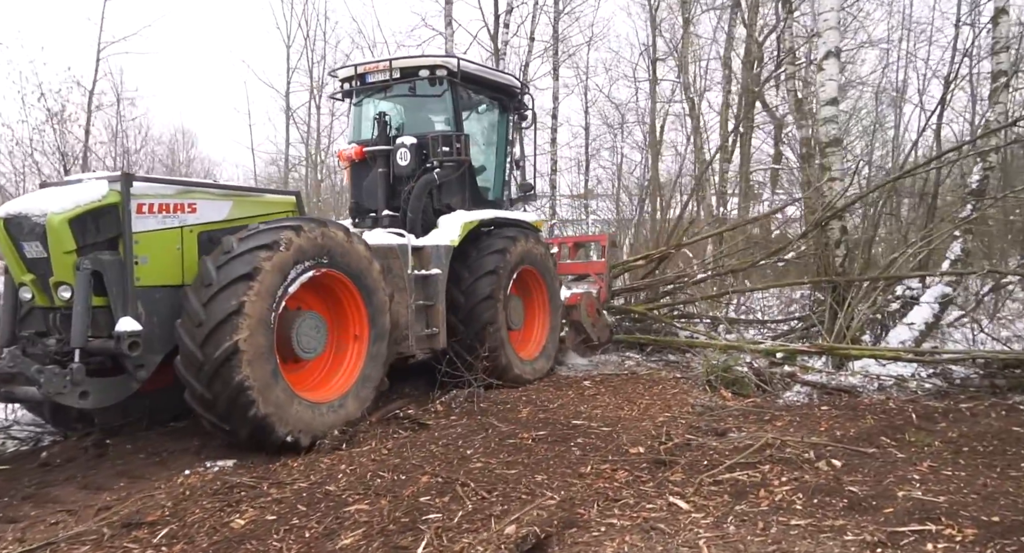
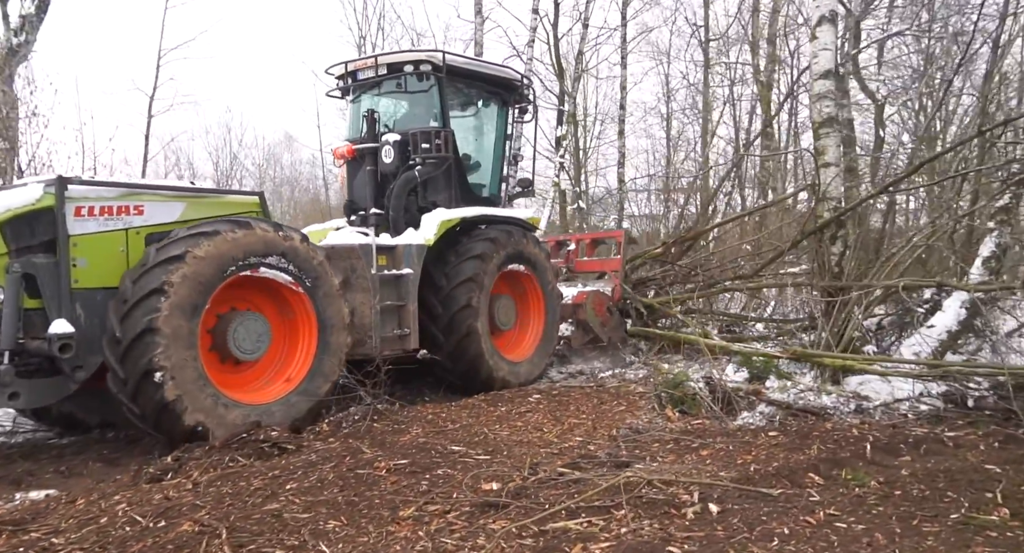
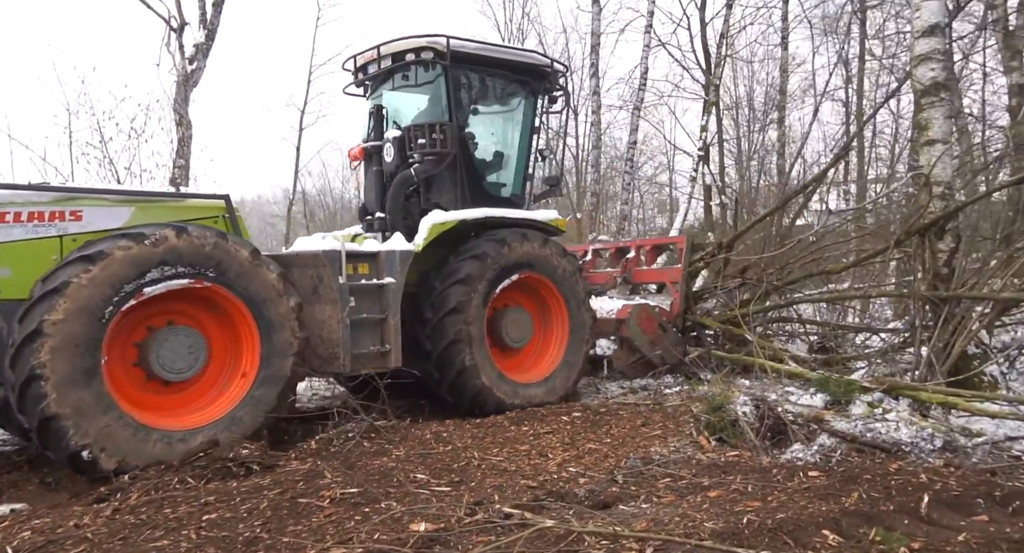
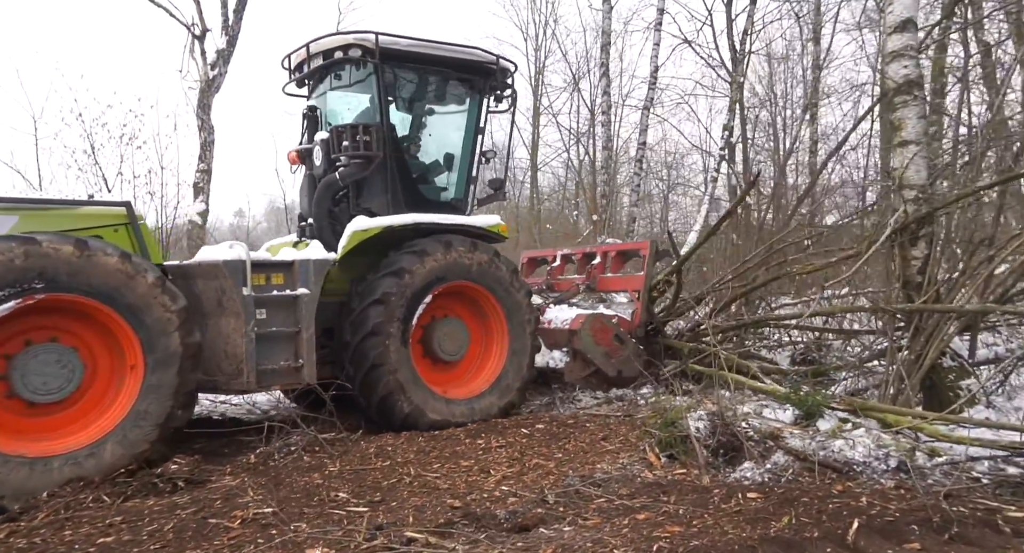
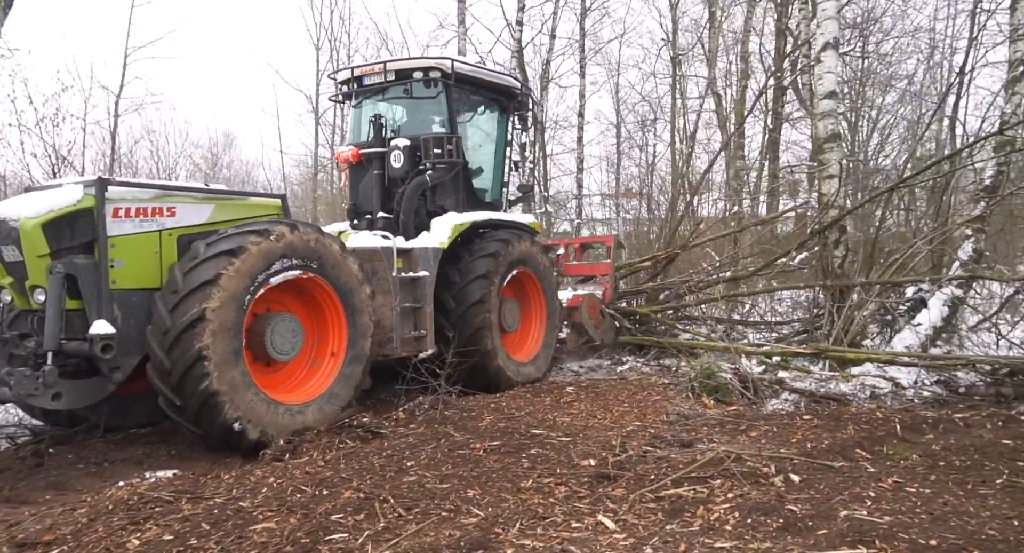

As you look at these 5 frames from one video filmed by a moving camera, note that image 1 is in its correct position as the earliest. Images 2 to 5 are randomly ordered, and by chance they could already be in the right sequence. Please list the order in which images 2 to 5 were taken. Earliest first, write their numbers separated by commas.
5, 2, 3, 4
